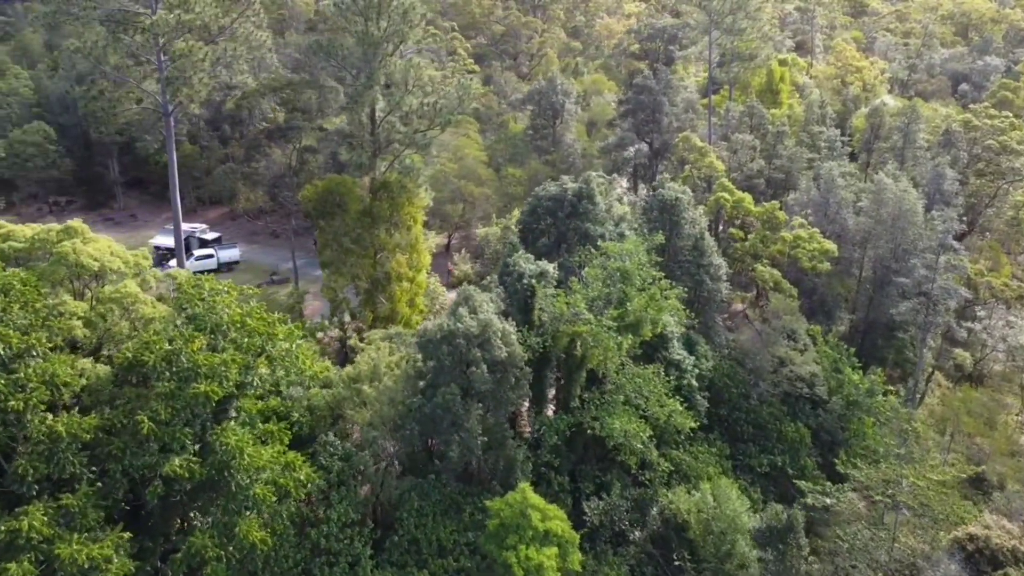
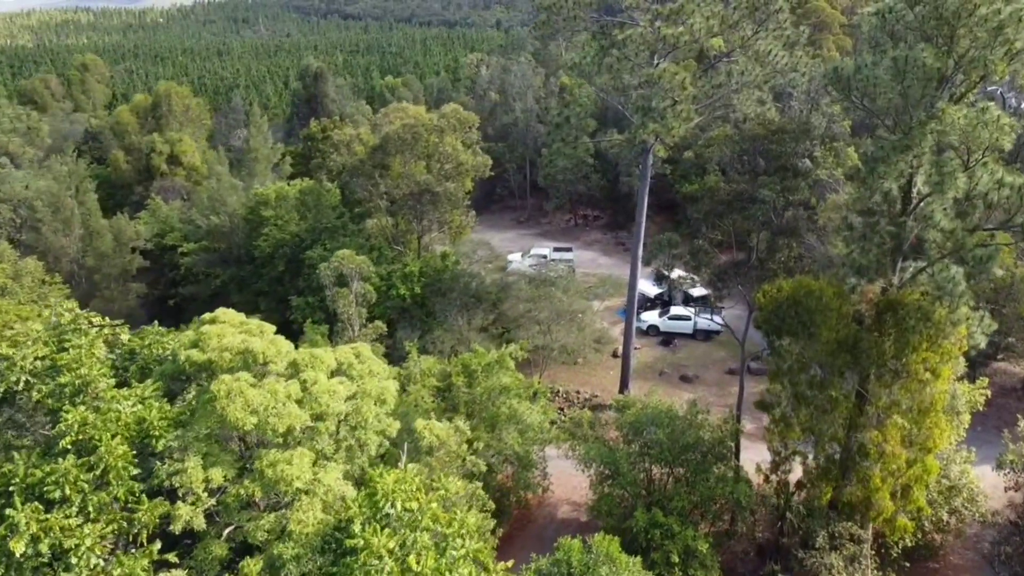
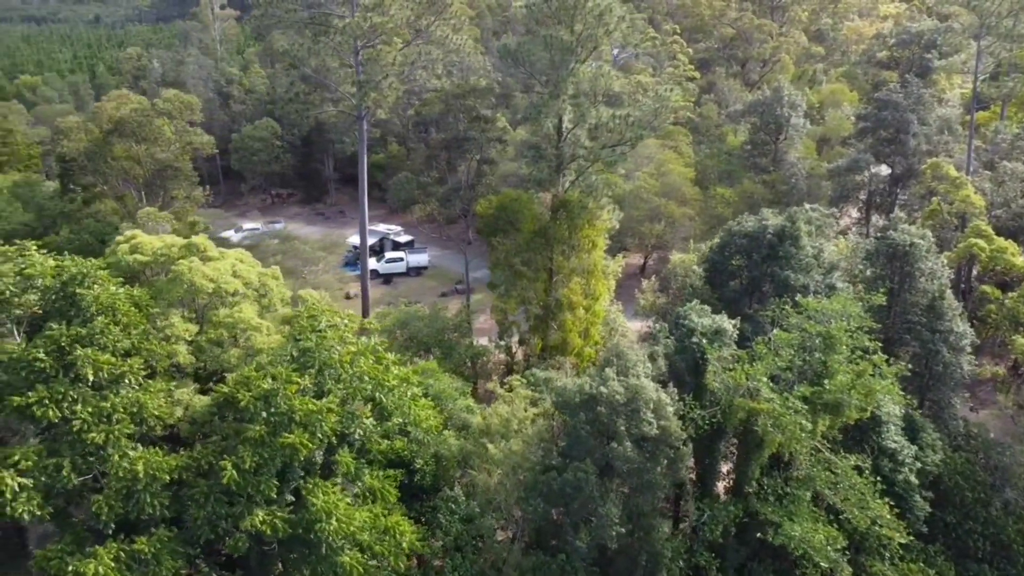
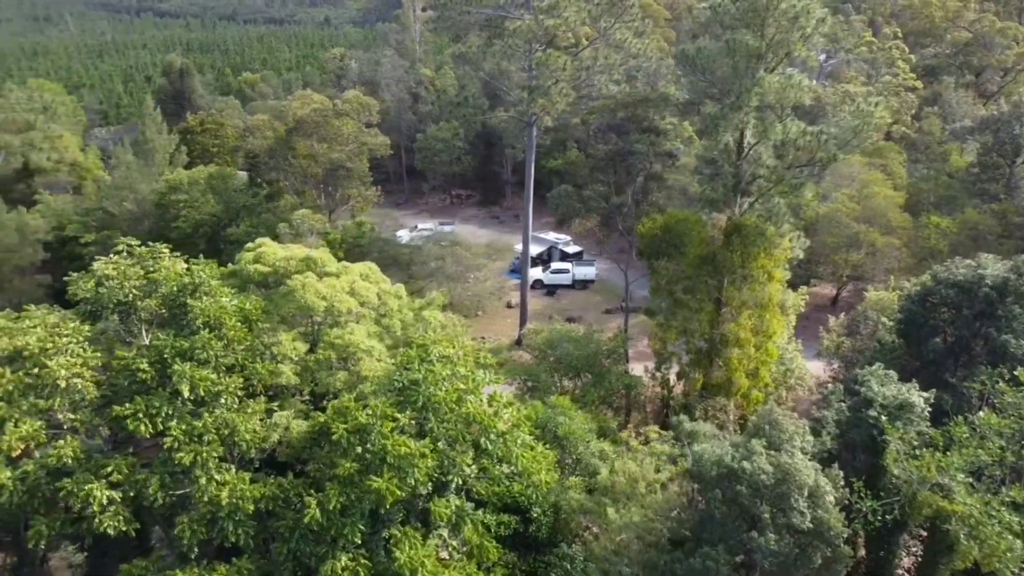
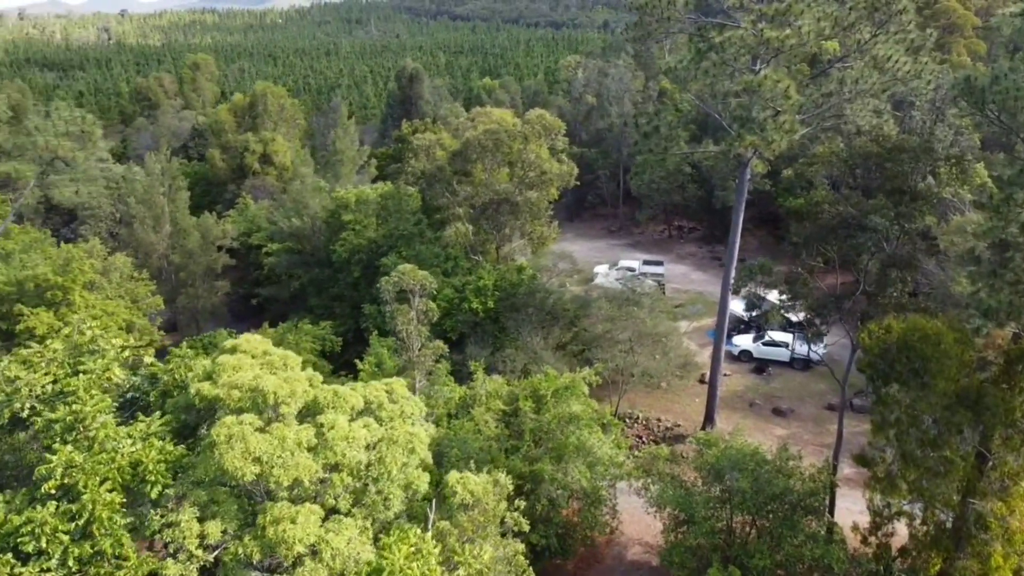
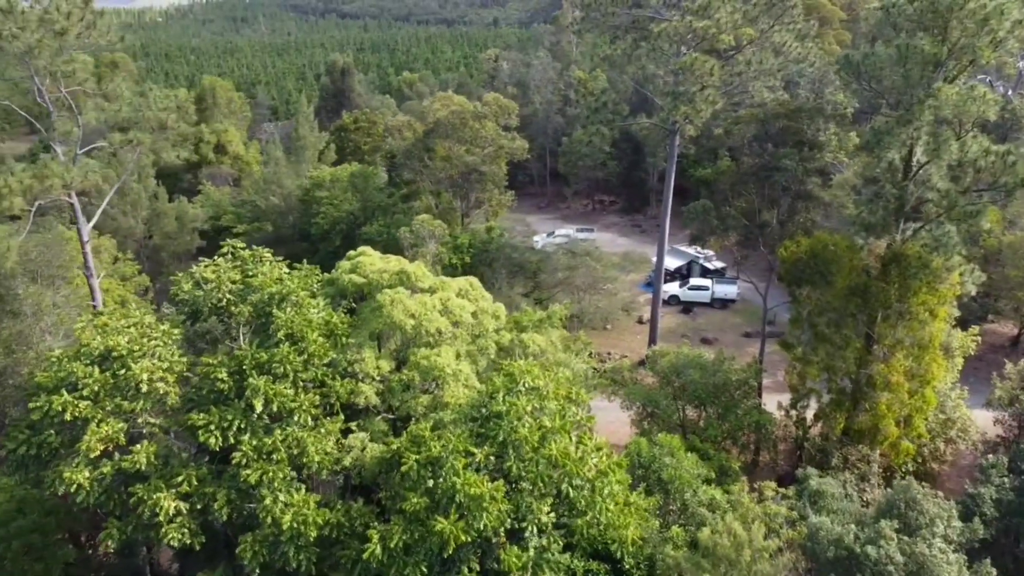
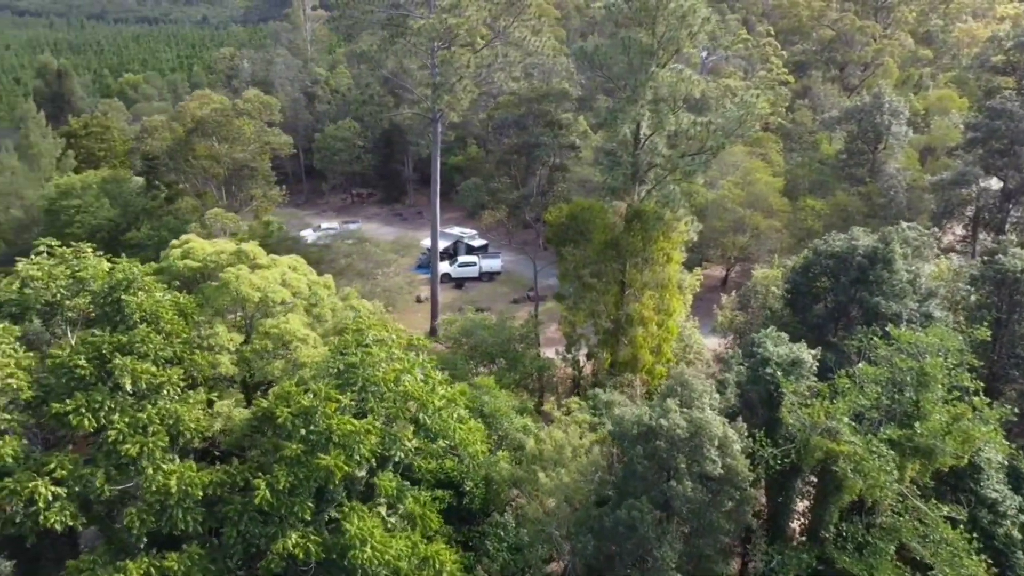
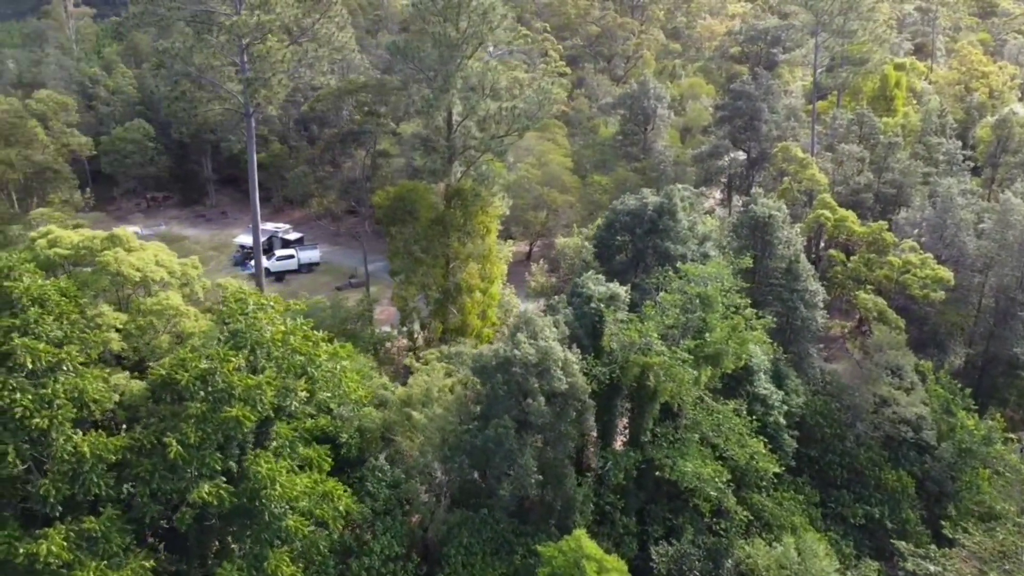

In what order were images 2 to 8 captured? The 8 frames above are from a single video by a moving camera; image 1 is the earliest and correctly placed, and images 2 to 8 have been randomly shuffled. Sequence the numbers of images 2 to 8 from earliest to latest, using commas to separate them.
8, 3, 7, 4, 6, 2, 5
